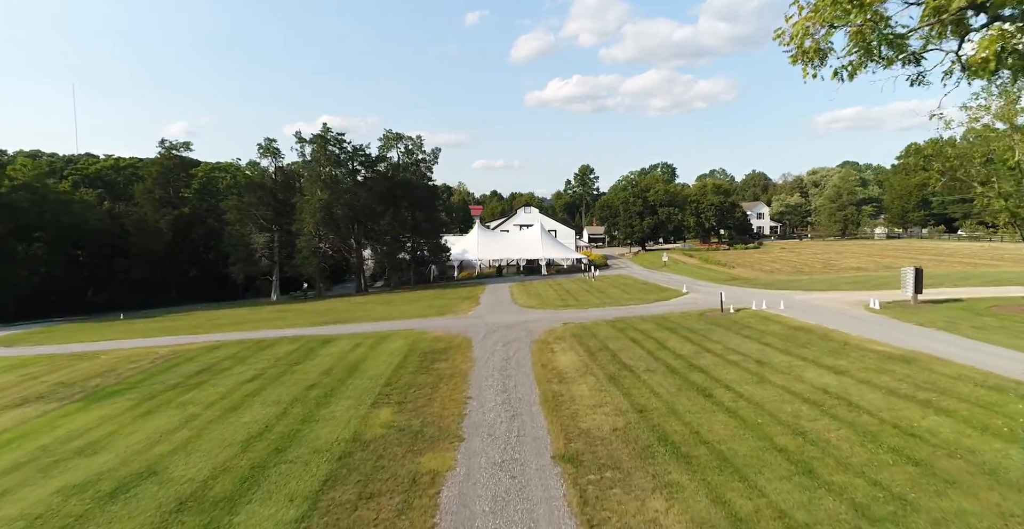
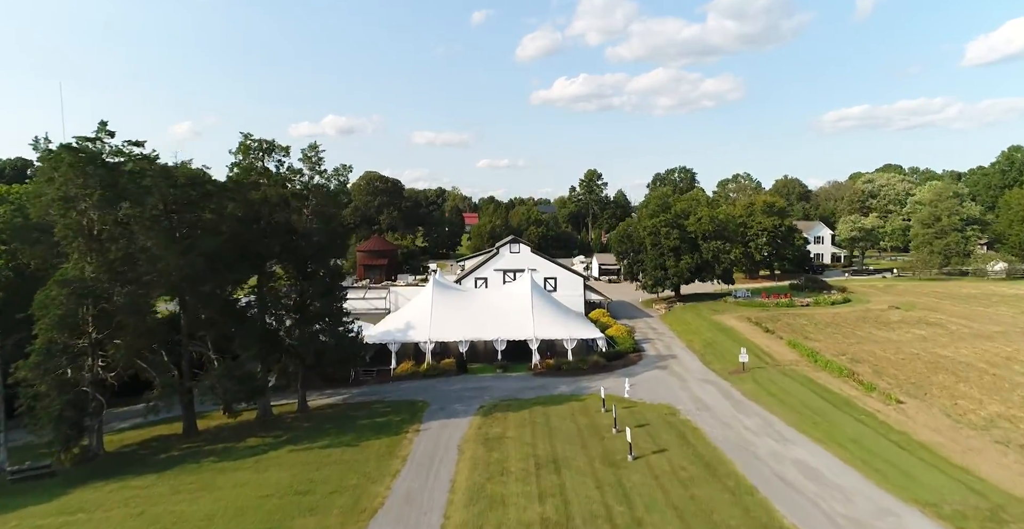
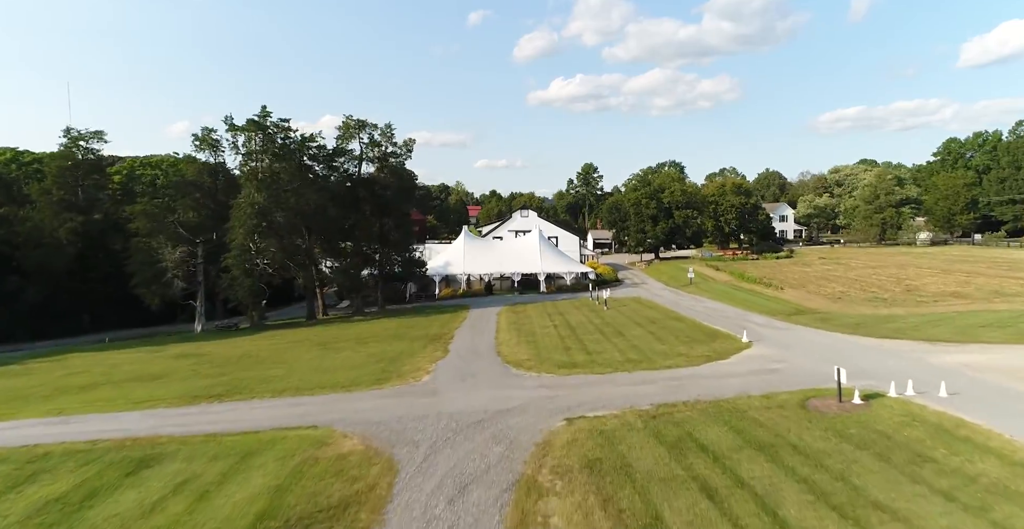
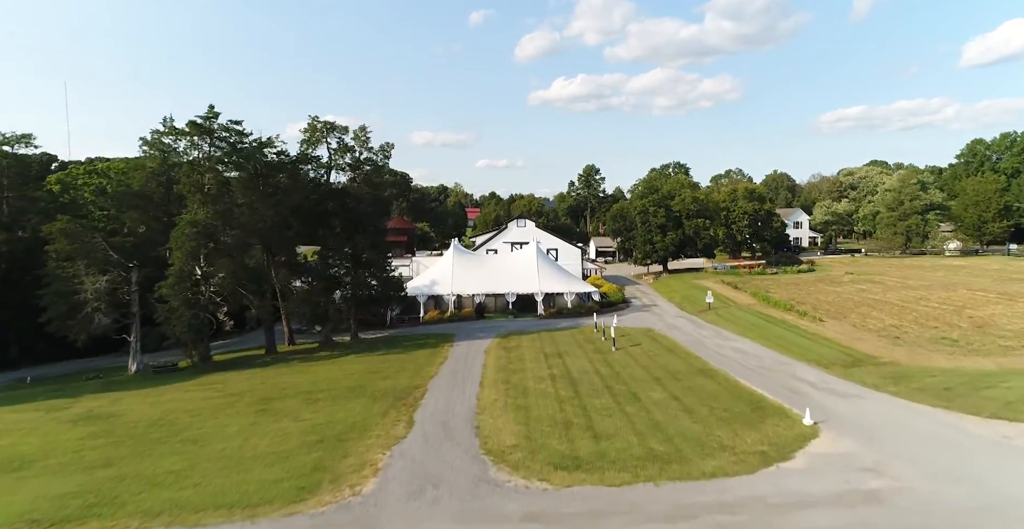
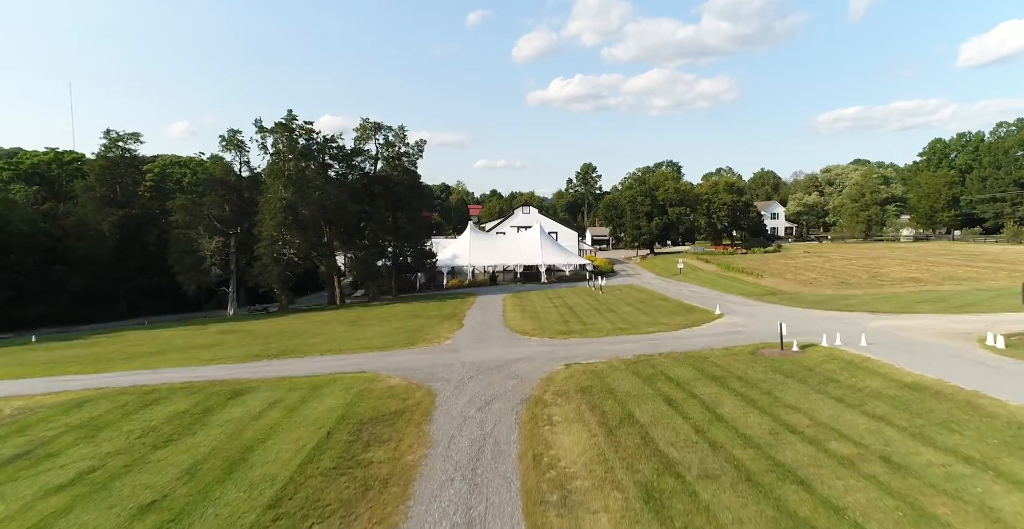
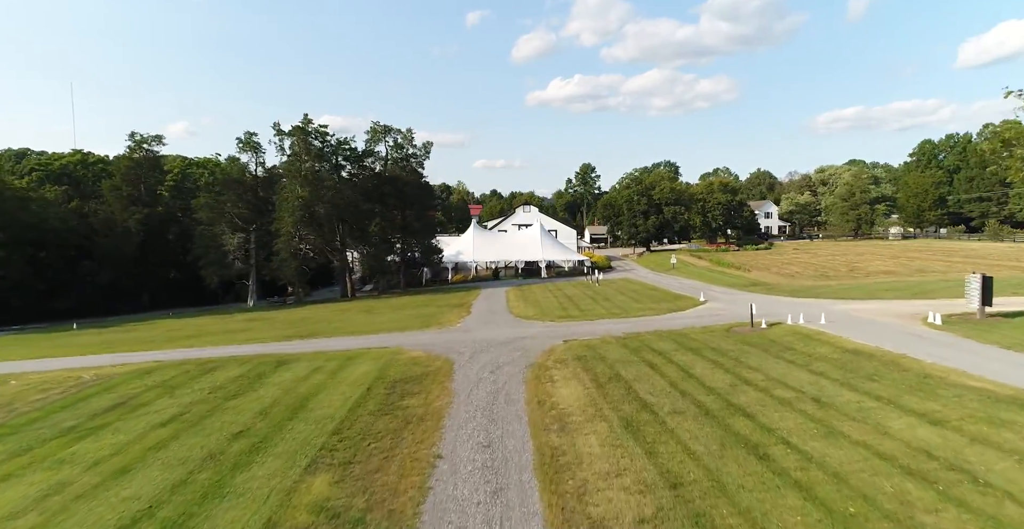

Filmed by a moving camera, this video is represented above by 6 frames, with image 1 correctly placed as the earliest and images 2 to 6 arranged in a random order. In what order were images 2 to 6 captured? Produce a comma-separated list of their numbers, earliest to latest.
6, 5, 3, 4, 2
